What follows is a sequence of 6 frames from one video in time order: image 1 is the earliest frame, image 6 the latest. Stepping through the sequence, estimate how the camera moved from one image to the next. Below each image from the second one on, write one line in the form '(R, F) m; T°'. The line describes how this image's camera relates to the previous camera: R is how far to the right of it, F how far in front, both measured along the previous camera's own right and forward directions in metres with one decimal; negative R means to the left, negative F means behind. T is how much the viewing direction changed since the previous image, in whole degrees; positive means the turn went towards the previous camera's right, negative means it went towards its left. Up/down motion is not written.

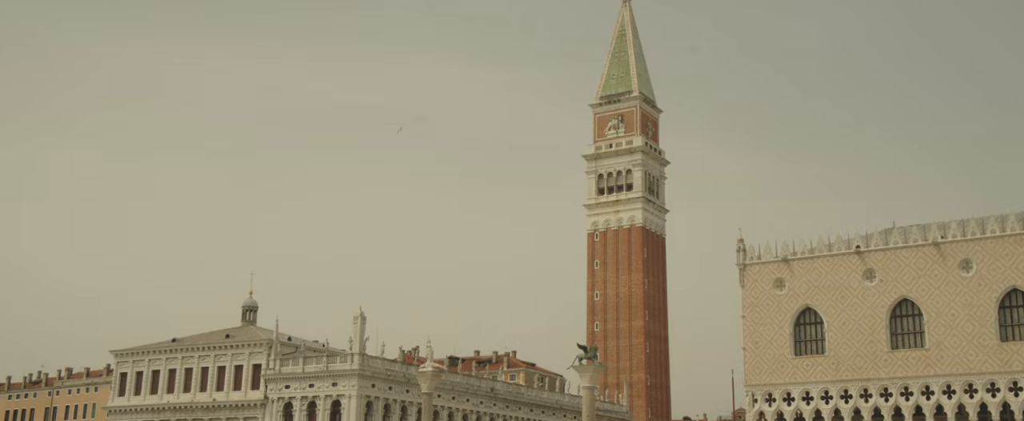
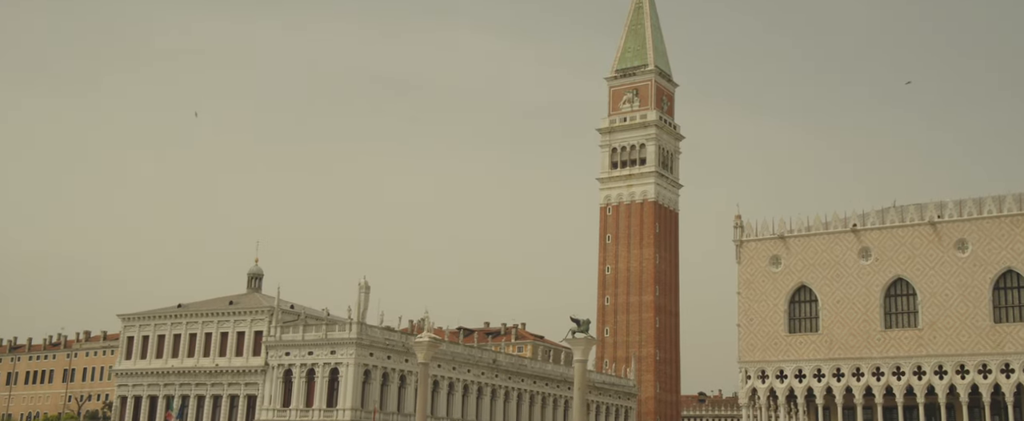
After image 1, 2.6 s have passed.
(+2.1, -0.2) m; -2°
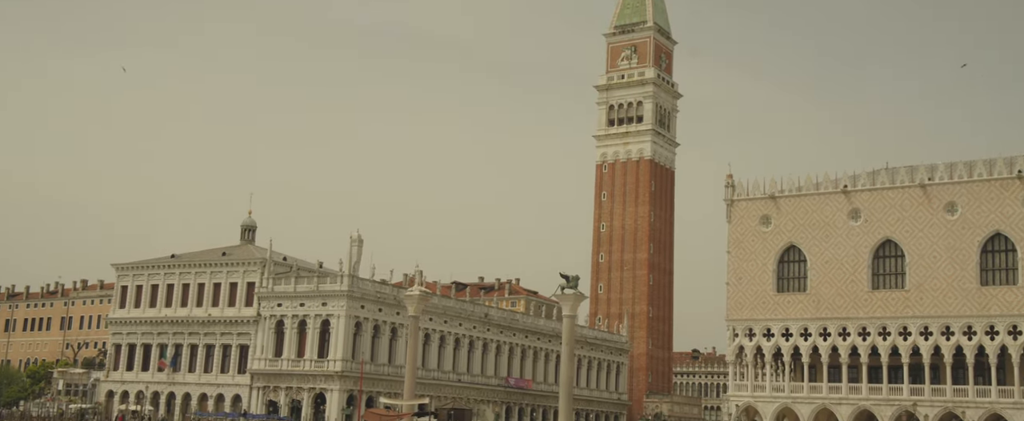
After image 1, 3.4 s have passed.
(+0.6, -0.1) m; 0°
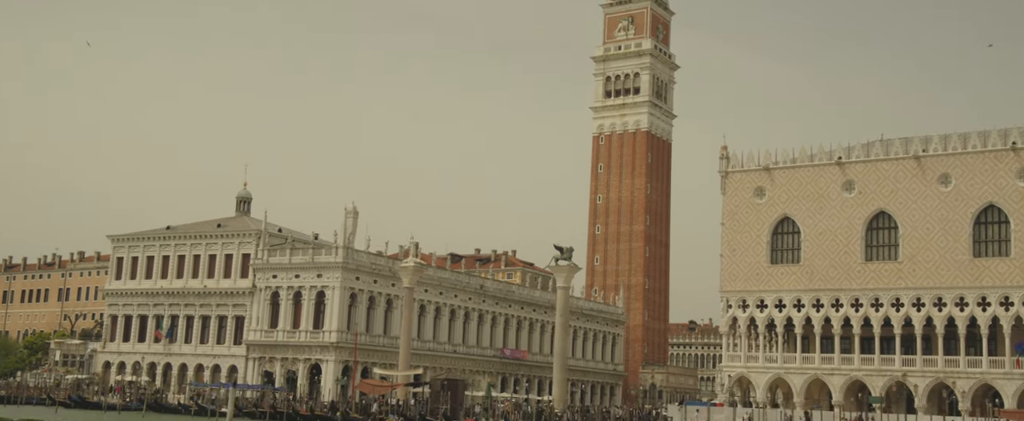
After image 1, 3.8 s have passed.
(+0.3, 0.0) m; 0°
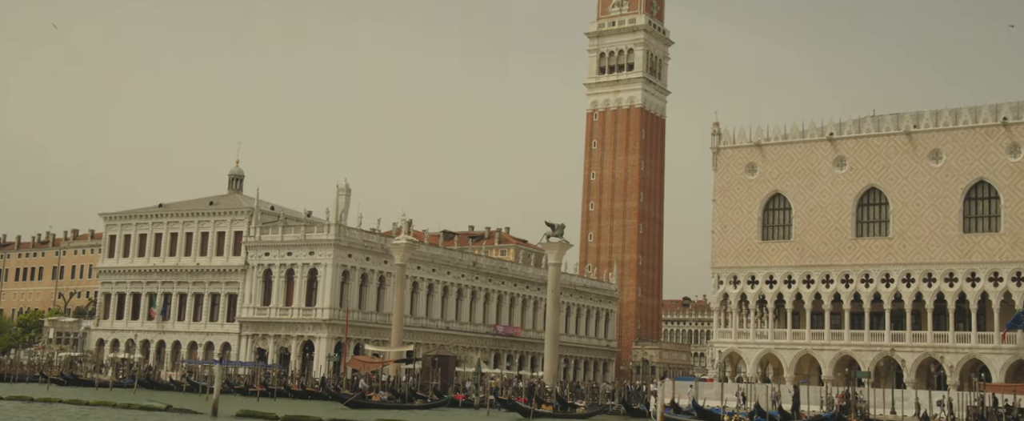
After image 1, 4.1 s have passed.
(+0.3, 0.0) m; 0°
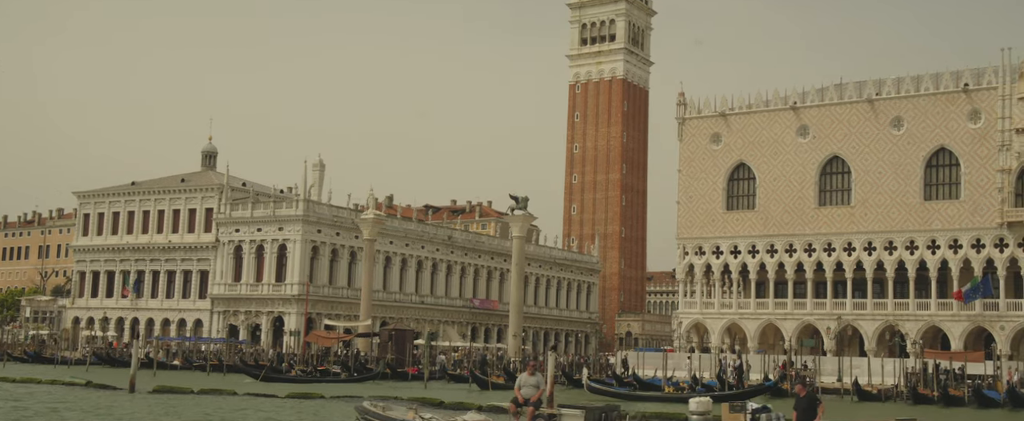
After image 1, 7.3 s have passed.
(+2.4, 0.0) m; -1°
